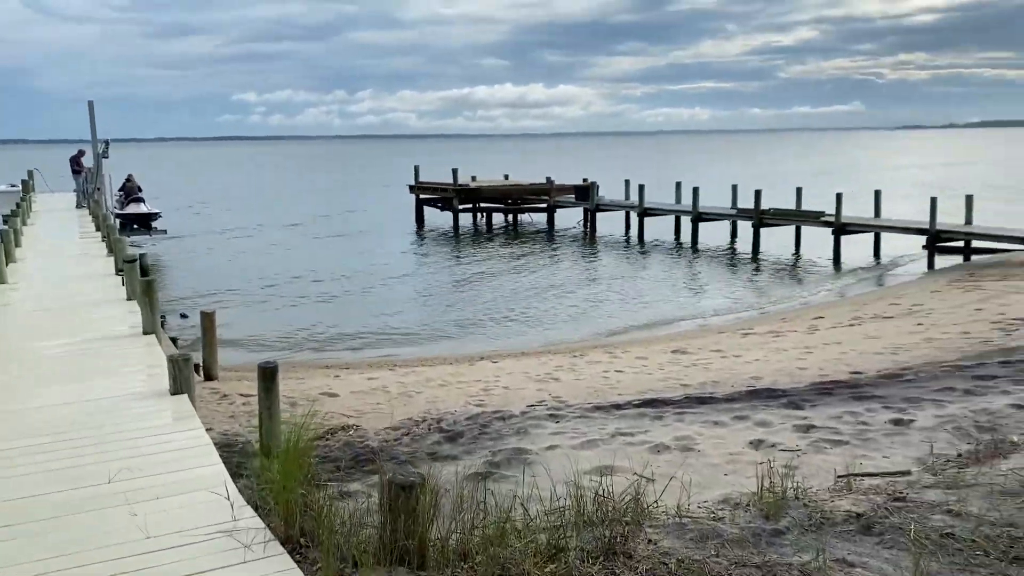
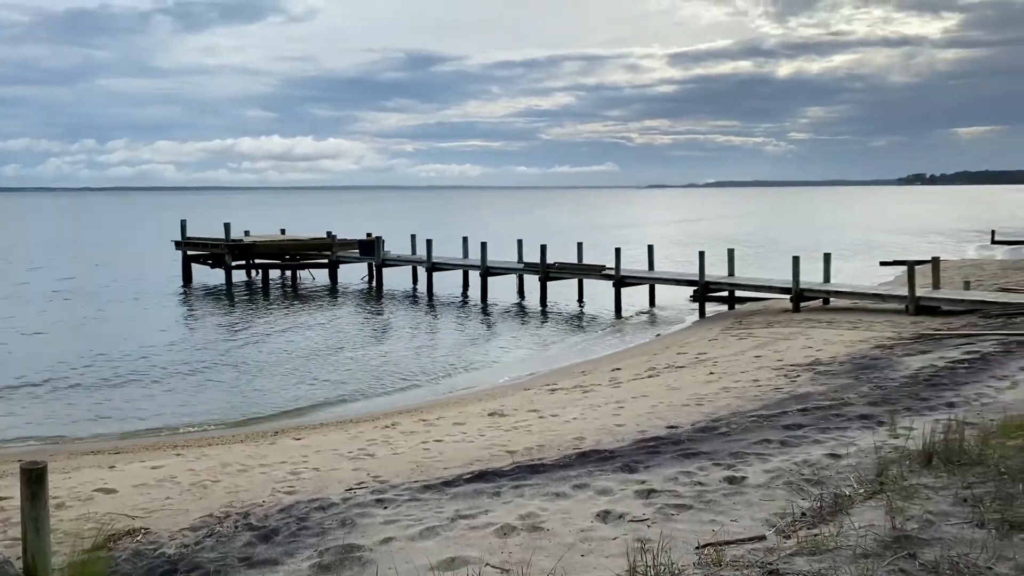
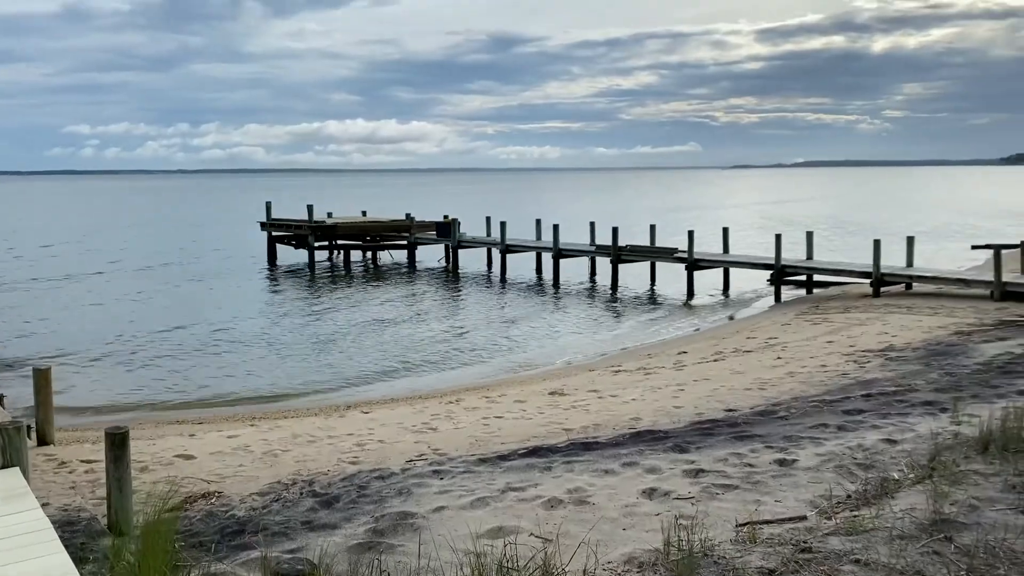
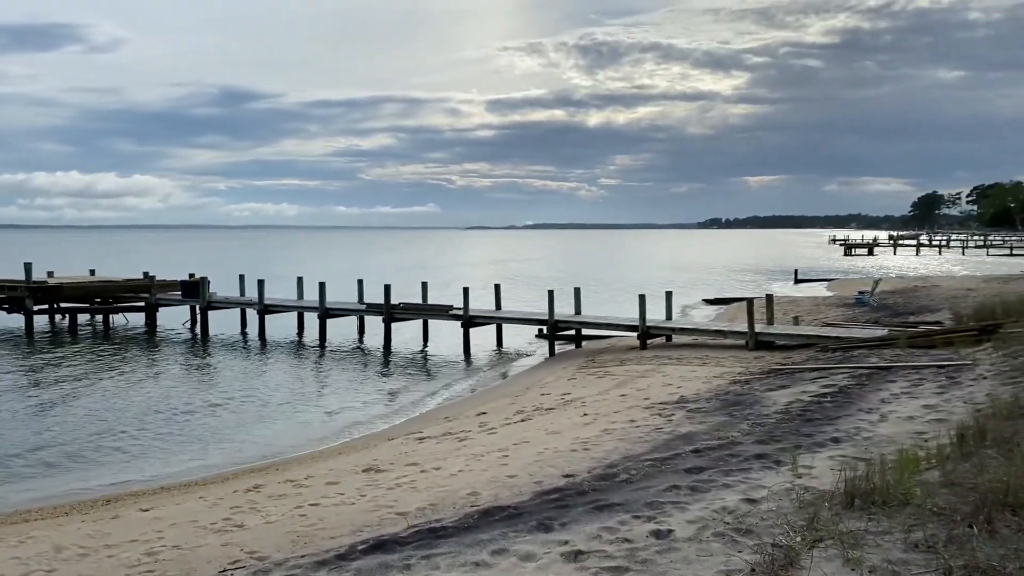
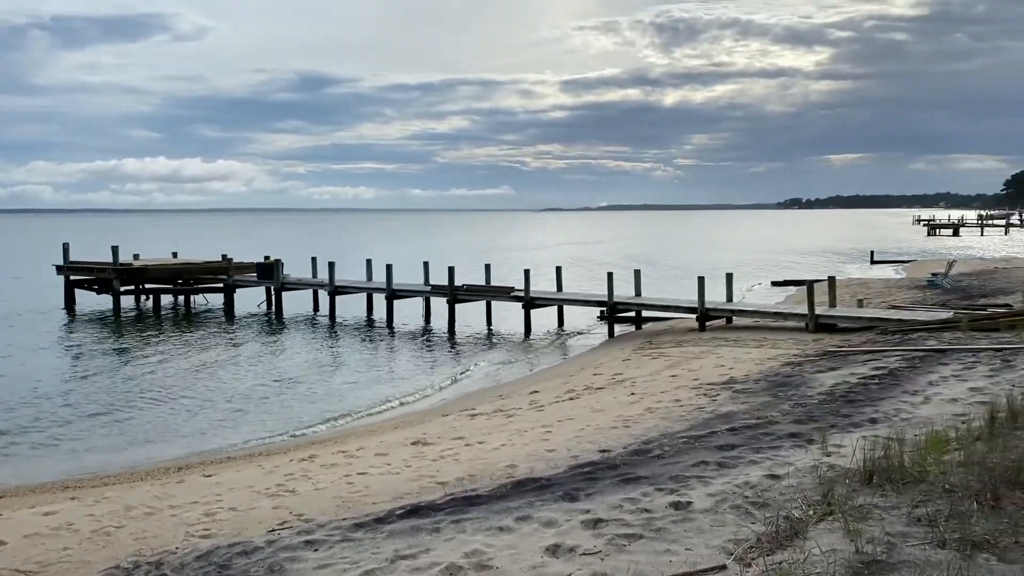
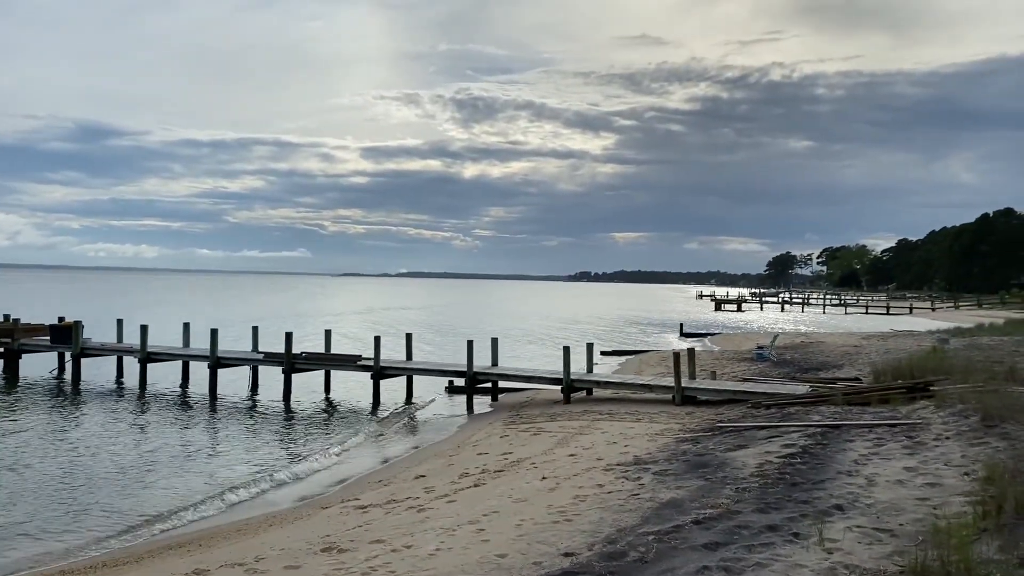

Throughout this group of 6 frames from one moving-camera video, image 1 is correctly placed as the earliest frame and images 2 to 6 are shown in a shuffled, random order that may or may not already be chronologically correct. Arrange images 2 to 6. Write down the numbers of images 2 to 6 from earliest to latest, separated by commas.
3, 2, 5, 4, 6
